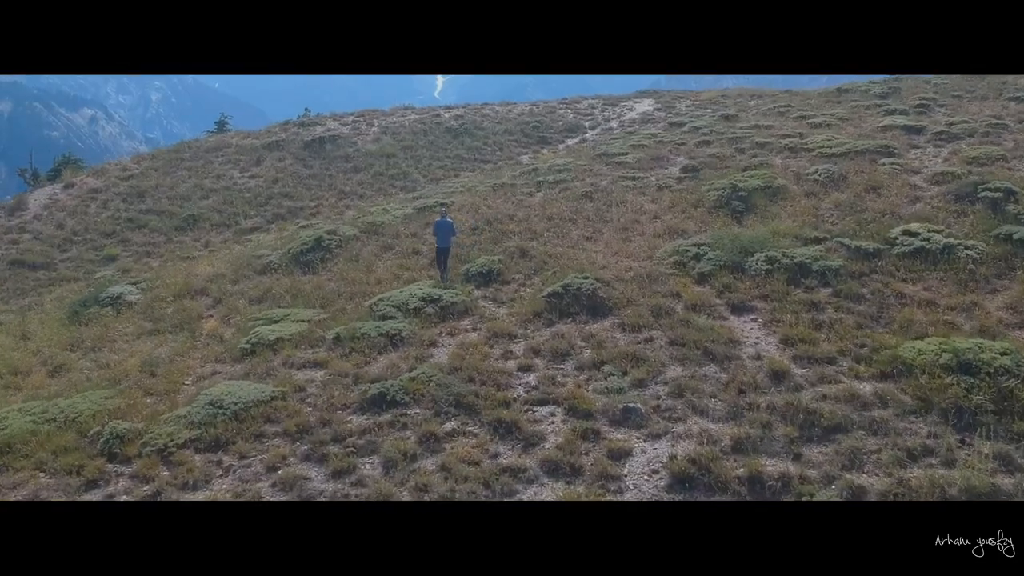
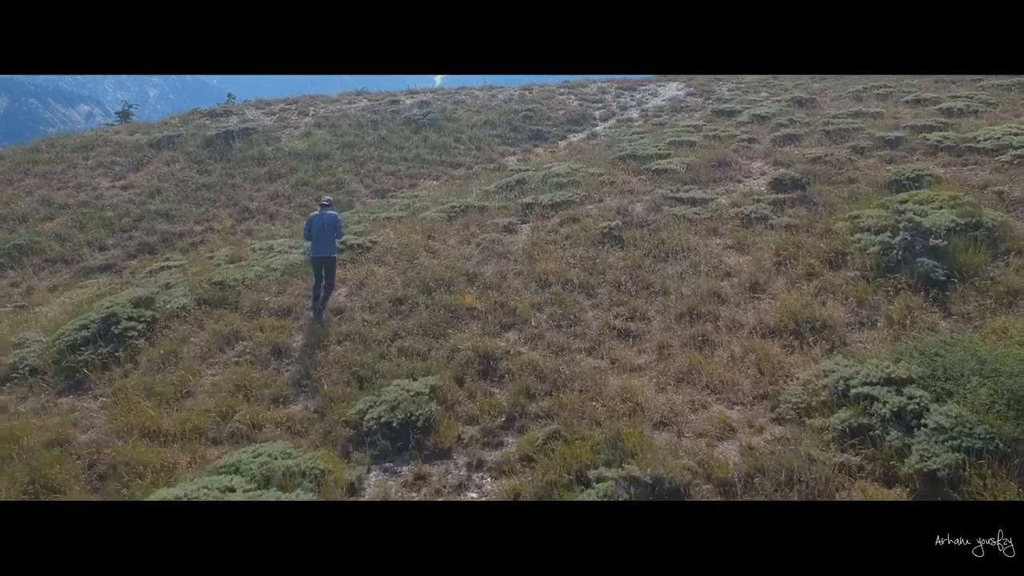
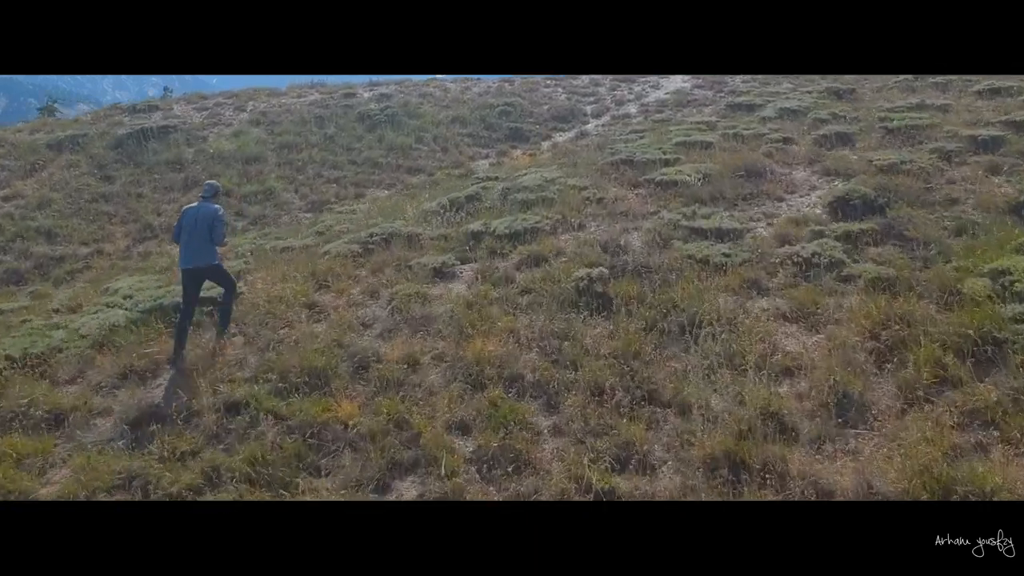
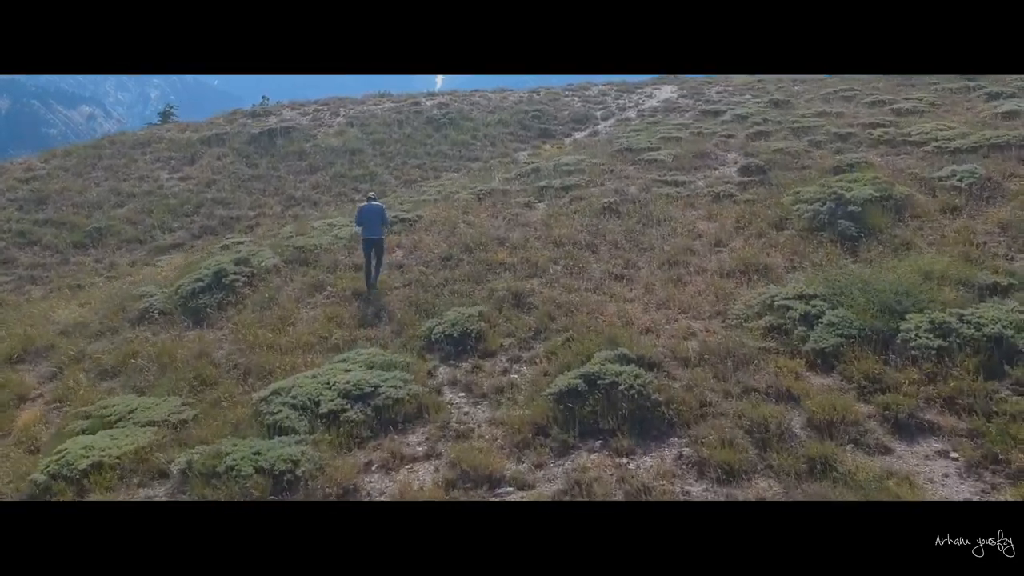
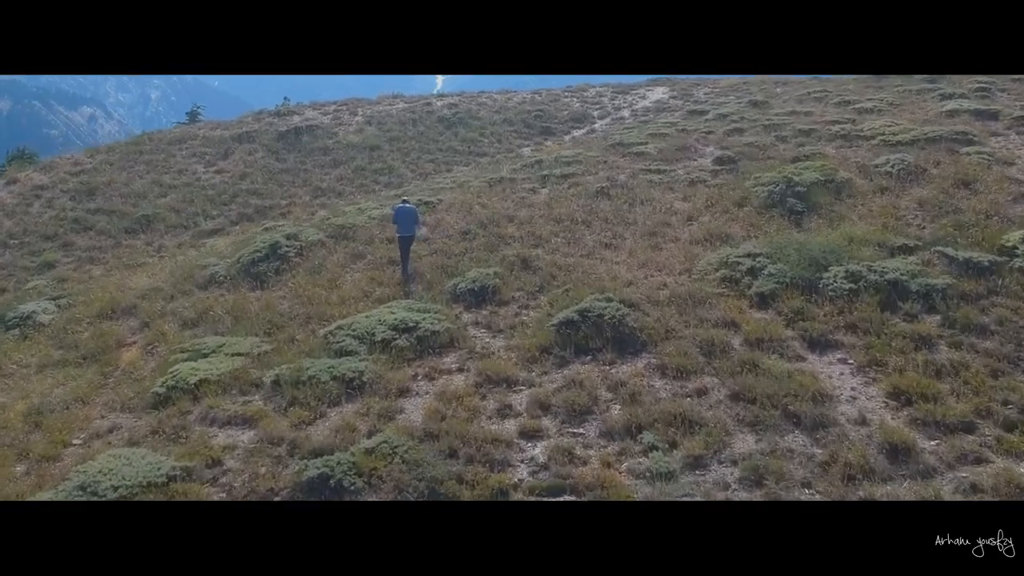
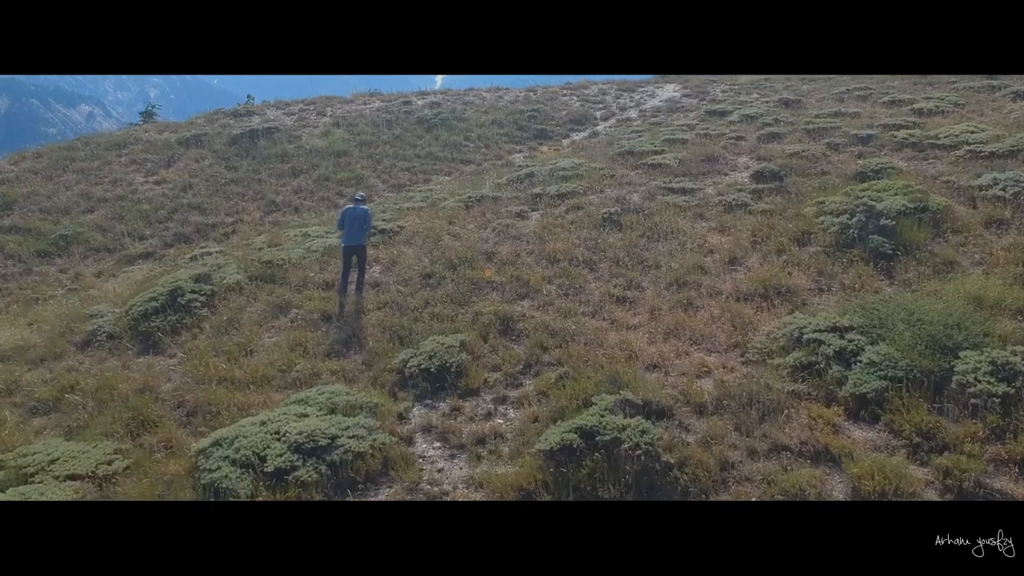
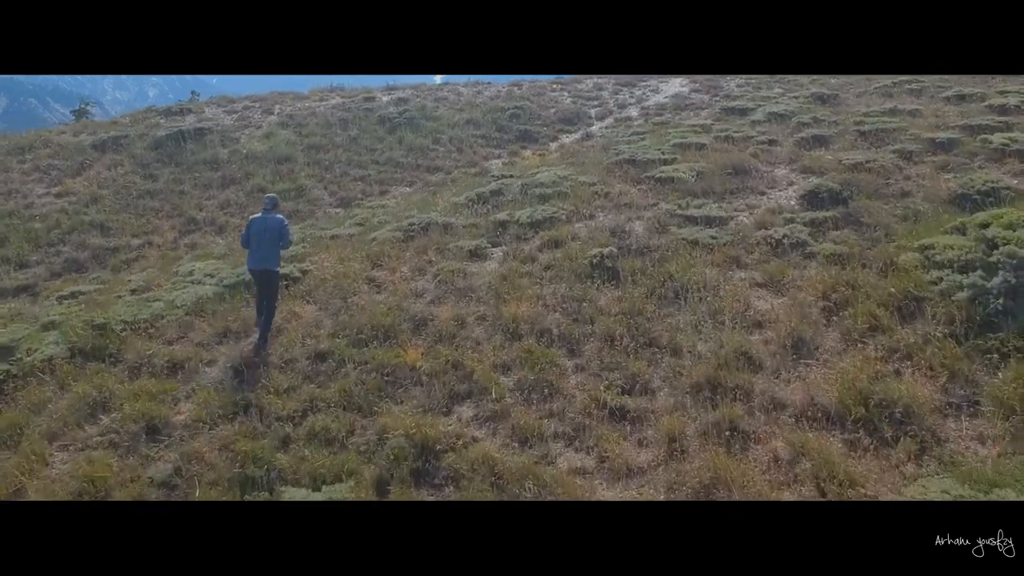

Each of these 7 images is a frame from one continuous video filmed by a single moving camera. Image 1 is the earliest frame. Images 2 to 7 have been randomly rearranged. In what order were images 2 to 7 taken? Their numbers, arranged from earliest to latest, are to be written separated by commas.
5, 4, 6, 2, 7, 3
